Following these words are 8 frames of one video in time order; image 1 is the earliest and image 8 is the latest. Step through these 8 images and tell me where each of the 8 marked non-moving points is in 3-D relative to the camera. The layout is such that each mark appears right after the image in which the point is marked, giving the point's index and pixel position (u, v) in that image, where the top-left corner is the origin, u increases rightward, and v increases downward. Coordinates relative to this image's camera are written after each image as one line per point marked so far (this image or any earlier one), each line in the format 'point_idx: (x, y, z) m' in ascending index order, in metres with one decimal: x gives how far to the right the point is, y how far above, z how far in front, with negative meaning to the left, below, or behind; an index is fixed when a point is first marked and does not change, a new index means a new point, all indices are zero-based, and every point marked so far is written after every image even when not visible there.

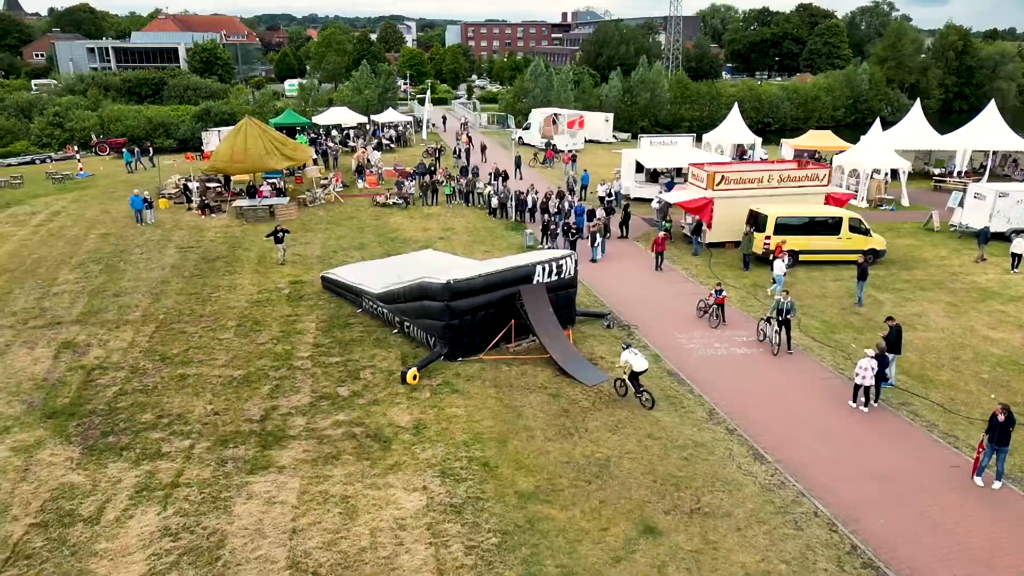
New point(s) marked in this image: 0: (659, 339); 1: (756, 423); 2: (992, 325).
0: (+3.0, -1.1, +14.8) m
1: (+3.7, -2.0, +11.8) m
2: (+10.3, -0.8, +15.9) m
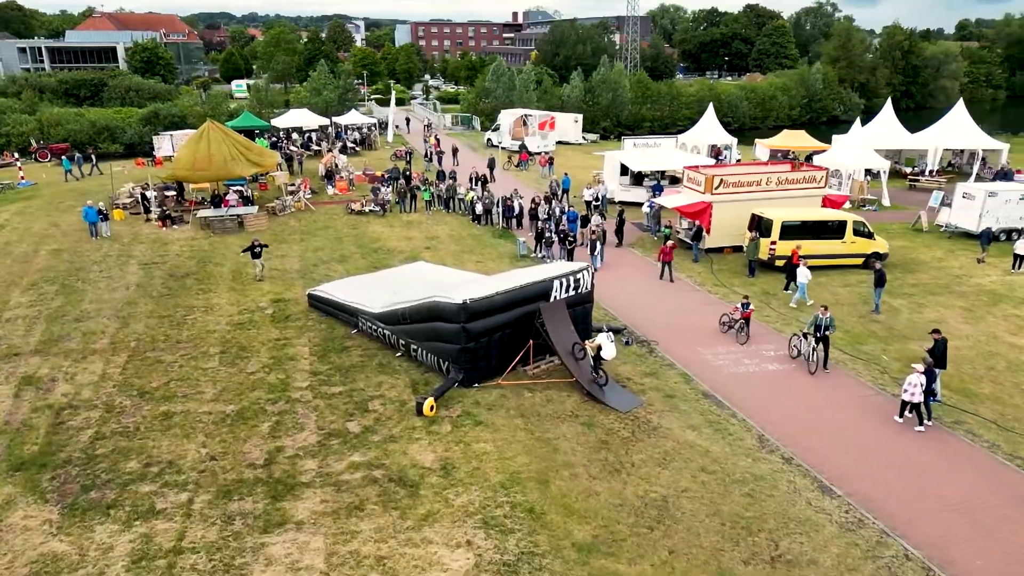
0: (+3.3, -1.3, +13.9) m
1: (+4.2, -2.3, +11.0) m
2: (+10.5, -0.9, +15.5) m
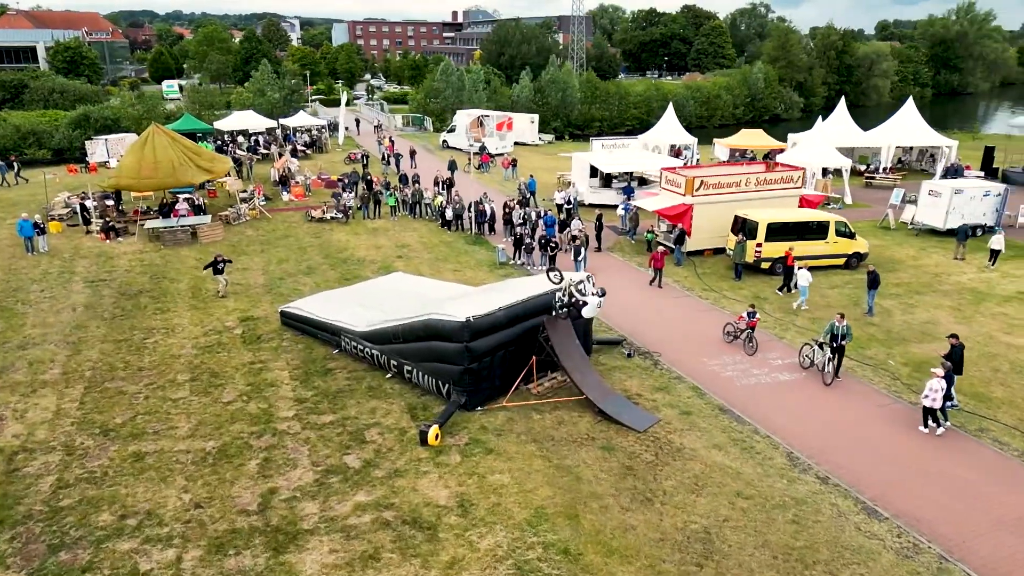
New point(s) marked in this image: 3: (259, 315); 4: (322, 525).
0: (+3.3, -1.5, +13.3) m
1: (+4.5, -2.4, +10.5) m
2: (+10.3, -0.9, +15.5) m
3: (-5.6, -0.6, +16.5) m
4: (-2.4, -3.0, +9.3) m
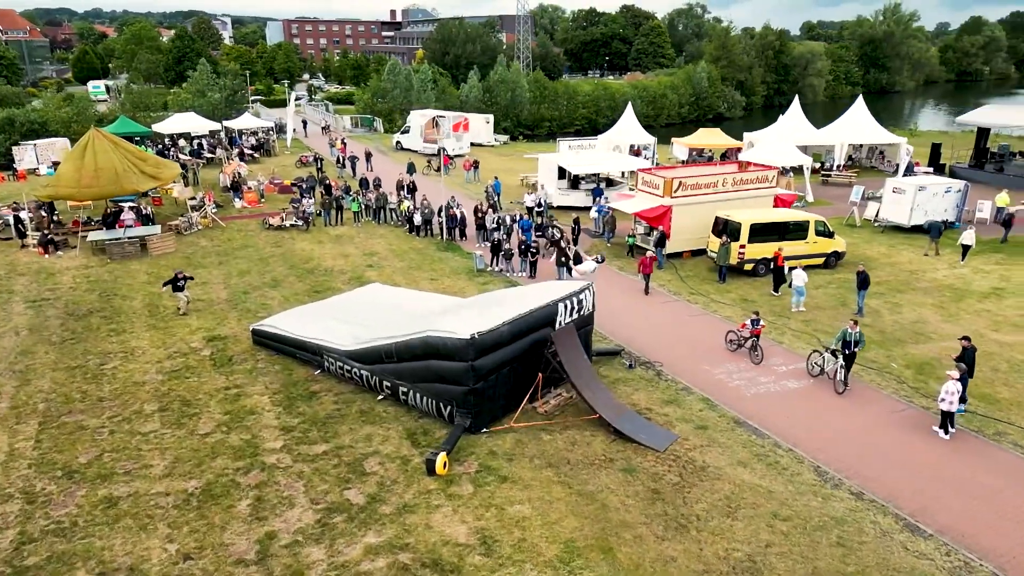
0: (+3.2, -1.6, +12.8) m
1: (+4.7, -2.5, +10.1) m
2: (+10.1, -0.8, +15.6) m
3: (-5.9, -0.9, +15.3) m
4: (-2.0, -3.2, +8.4) m
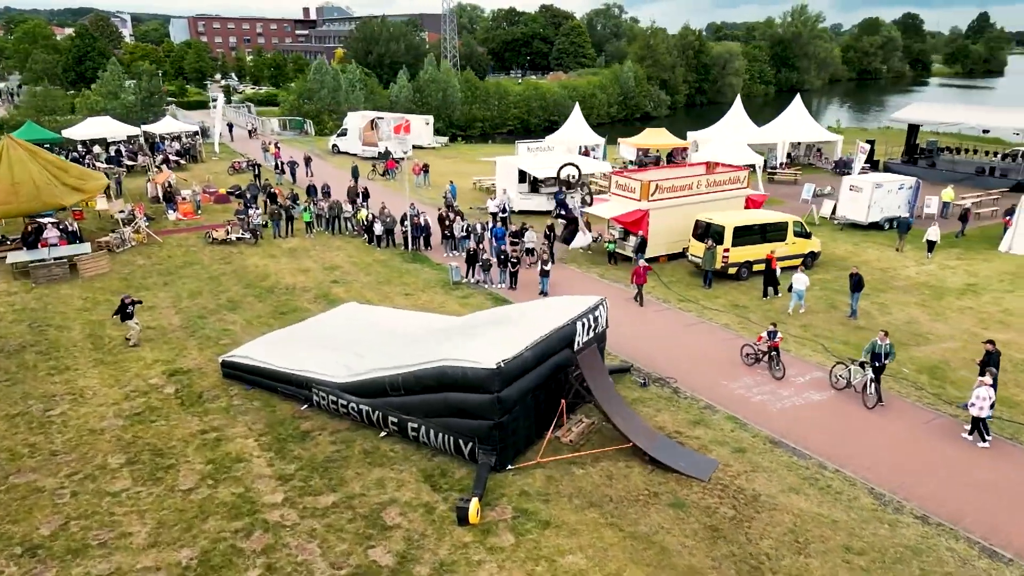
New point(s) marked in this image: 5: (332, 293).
0: (+3.4, -1.8, +12.2) m
1: (+5.2, -2.6, +9.6) m
2: (+9.9, -0.8, +15.6) m
3: (-5.9, -1.4, +13.7) m
4: (-1.3, -3.6, +7.2) m
5: (-4.3, -0.1, +17.7) m
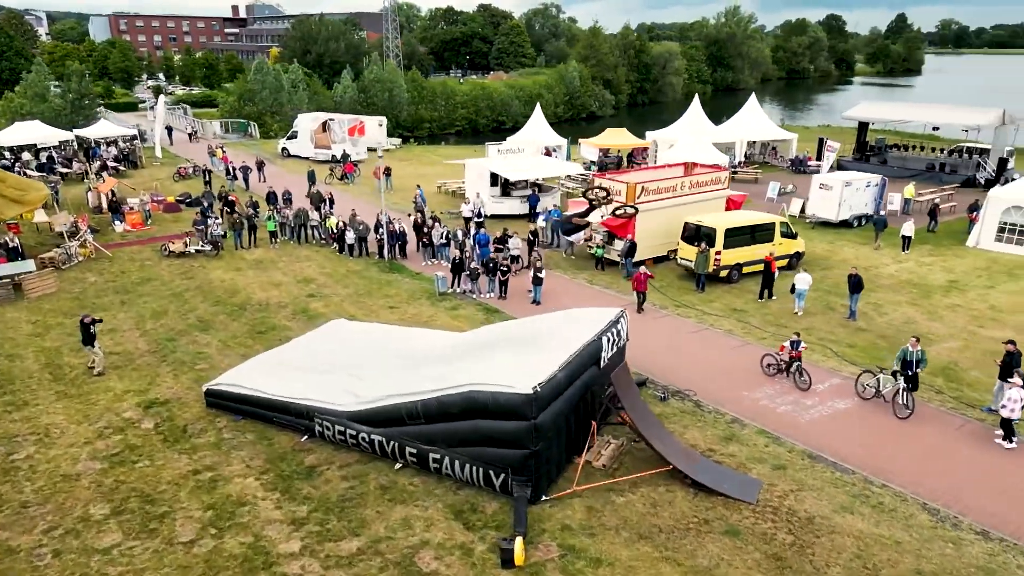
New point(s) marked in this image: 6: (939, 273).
0: (+3.7, -1.9, +11.7) m
1: (+5.7, -2.7, +9.3) m
2: (+9.9, -0.8, +15.7) m
3: (-5.8, -1.8, +12.5) m
4: (-0.6, -3.8, +6.4) m
5: (-4.5, -0.4, +16.5) m
6: (+11.3, +0.4, +19.7) m
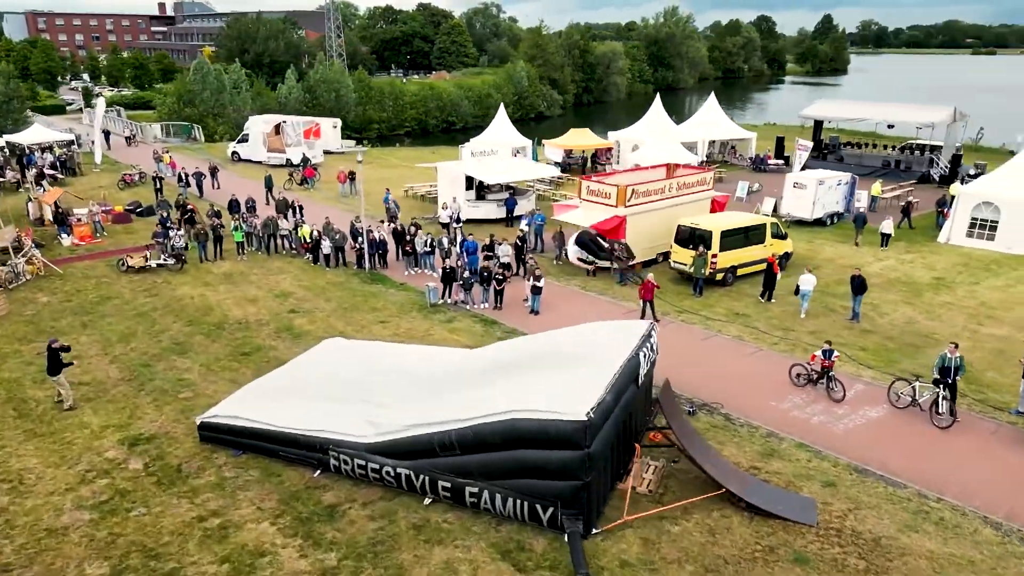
0: (+4.0, -2.0, +11.3) m
1: (+6.2, -2.8, +9.1) m
2: (+9.8, -0.7, +15.8) m
3: (-5.5, -2.2, +11.3) m
4: (+0.3, -4.0, +5.6) m
5: (-4.5, -0.8, +15.5) m
6: (+11.0, +0.5, +19.9) m
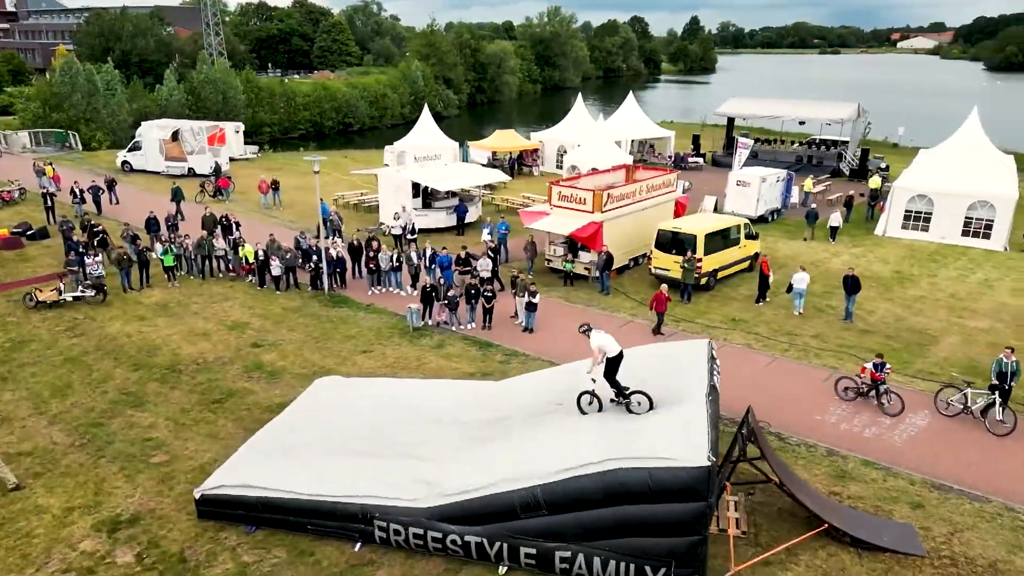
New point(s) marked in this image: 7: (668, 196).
0: (+4.6, -2.2, +10.7) m
1: (+7.2, -2.8, +8.9) m
2: (+9.6, -0.6, +16.1) m
3: (-4.7, -2.8, +9.3) m
4: (+1.9, -4.3, +4.6) m
5: (-4.5, -1.3, +13.5) m
6: (+10.0, +0.6, +20.3) m
7: (+4.2, +2.5, +20.0) m
